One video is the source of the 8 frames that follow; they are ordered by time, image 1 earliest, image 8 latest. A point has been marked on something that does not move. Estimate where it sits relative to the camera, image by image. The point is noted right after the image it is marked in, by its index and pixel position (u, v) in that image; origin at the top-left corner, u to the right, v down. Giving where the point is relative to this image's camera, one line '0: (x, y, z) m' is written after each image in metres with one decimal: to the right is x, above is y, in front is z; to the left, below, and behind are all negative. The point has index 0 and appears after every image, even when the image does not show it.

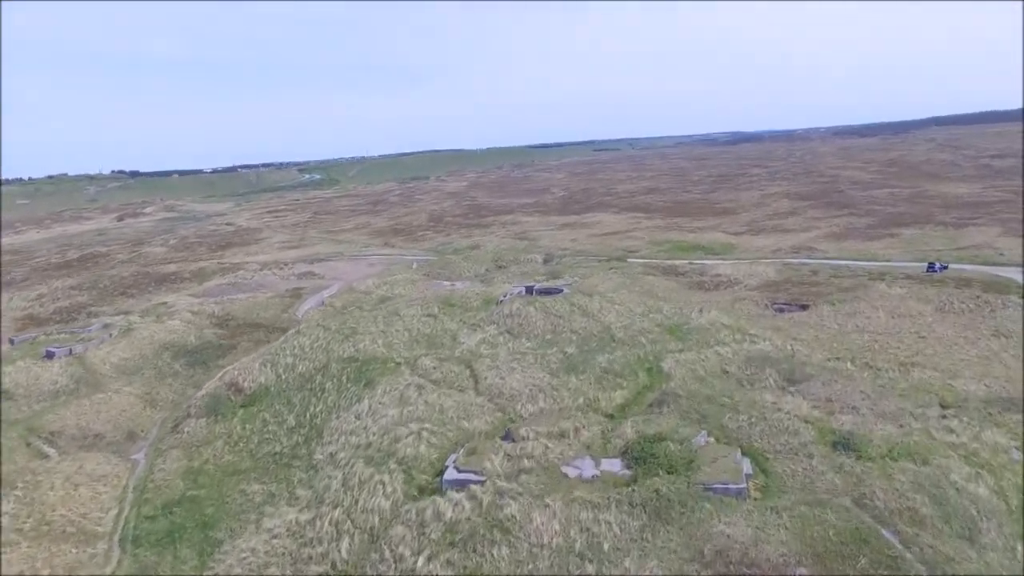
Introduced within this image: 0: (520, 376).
0: (+0.2, -2.0, +16.6) m
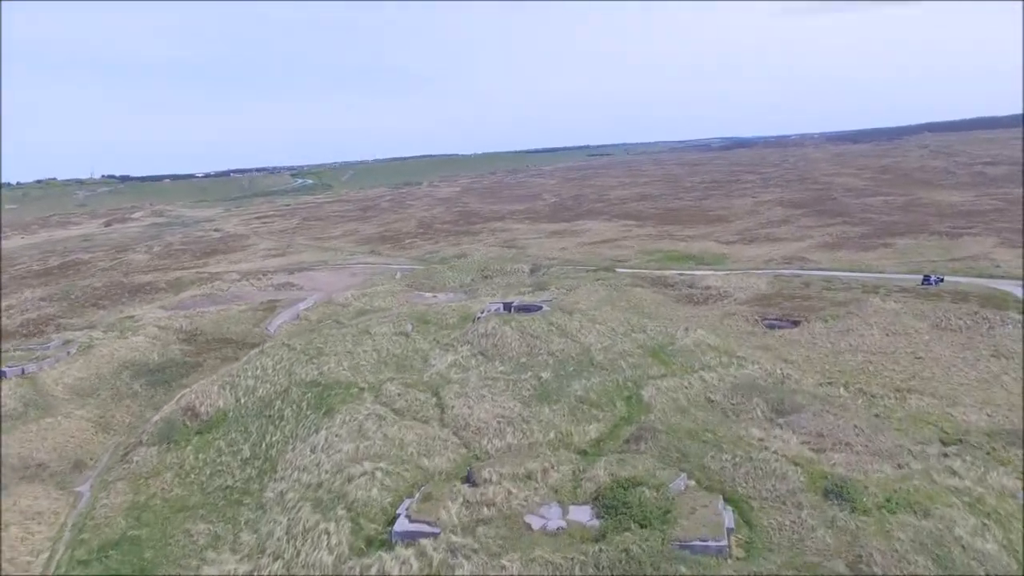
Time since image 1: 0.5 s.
0: (-0.5, -2.5, +15.5) m
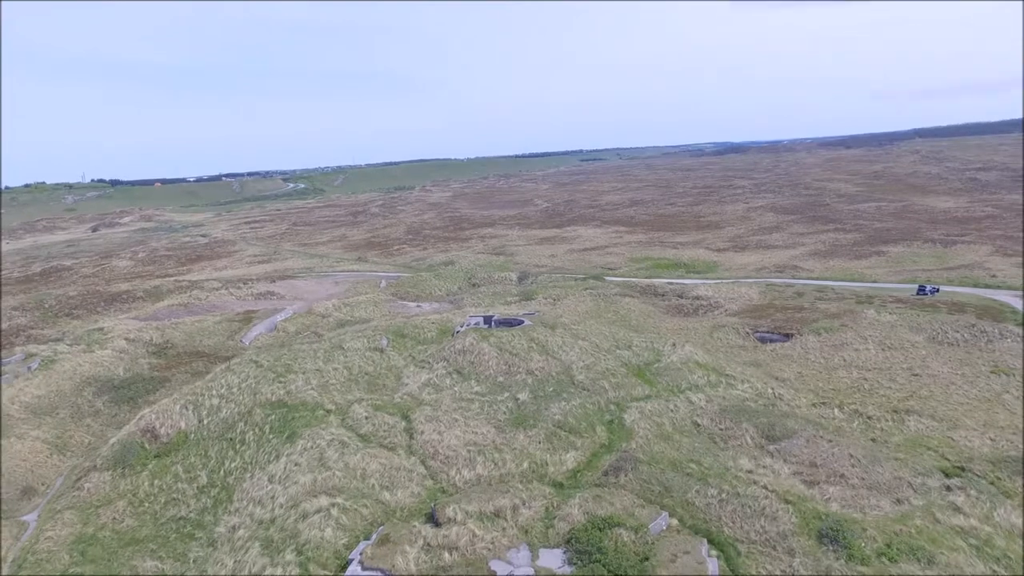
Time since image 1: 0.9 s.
0: (-1.0, -2.9, +14.5) m
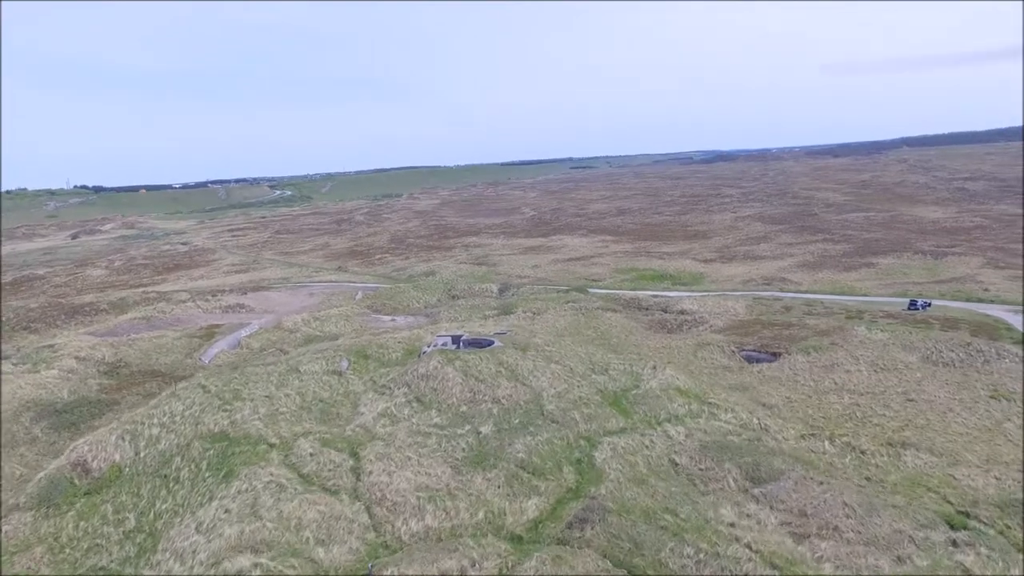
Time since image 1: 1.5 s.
0: (-1.8, -3.3, +13.0) m
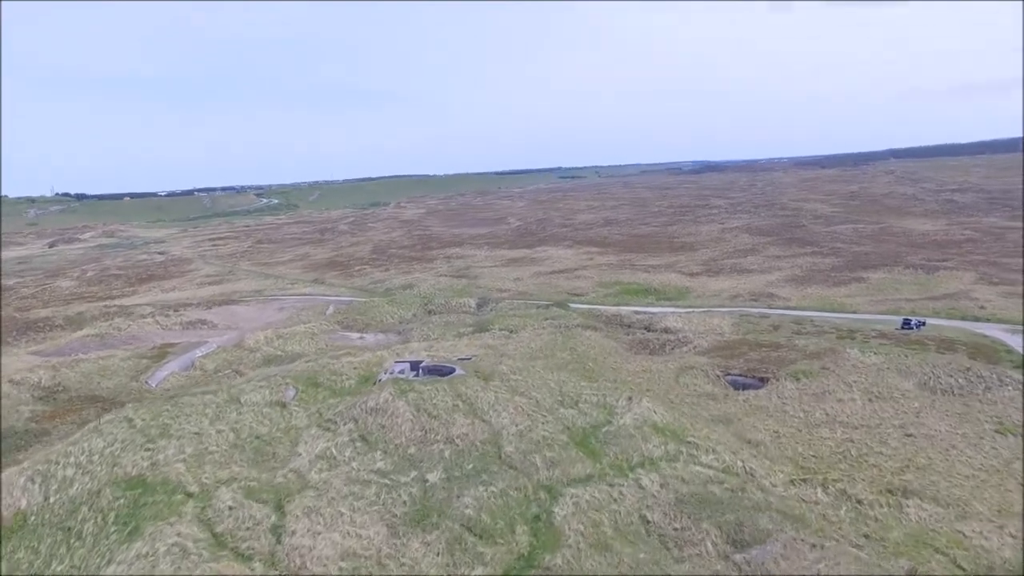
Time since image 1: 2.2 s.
0: (-2.6, -3.8, +11.2) m
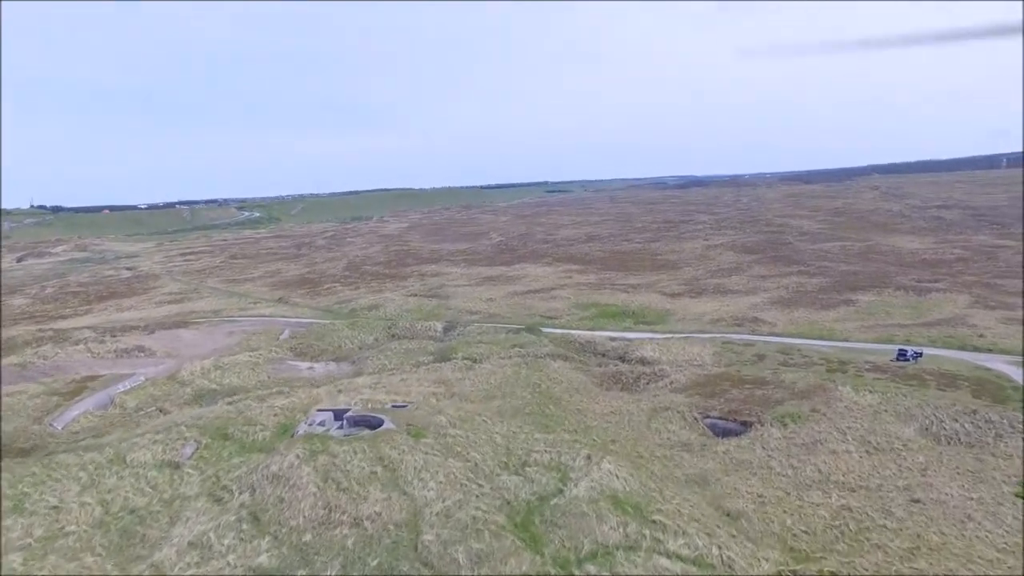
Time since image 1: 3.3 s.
0: (-3.8, -4.4, +8.4) m
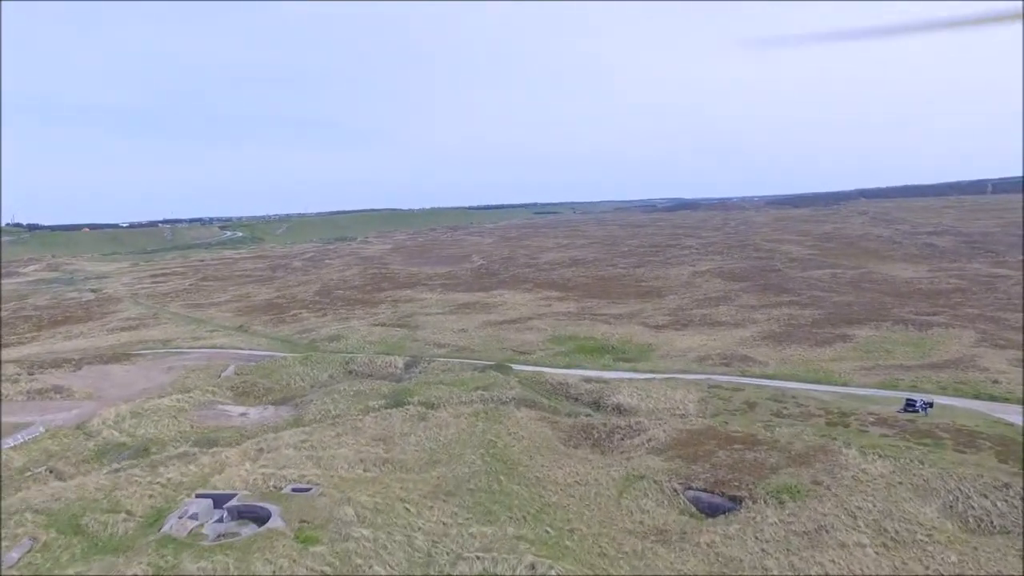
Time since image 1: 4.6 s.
0: (-5.0, -5.2, +4.8) m
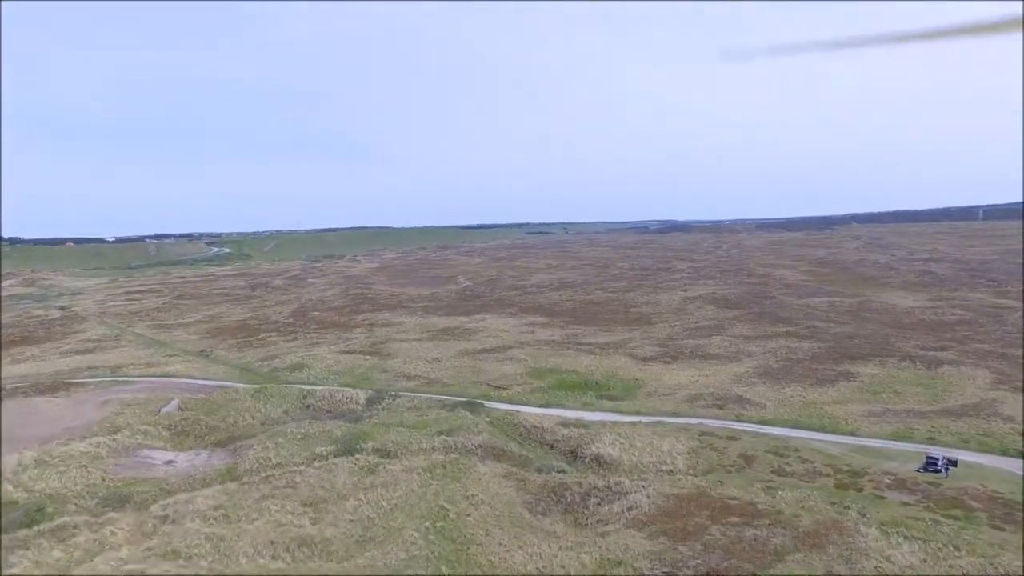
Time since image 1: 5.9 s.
0: (-5.9, -5.6, +1.4) m
